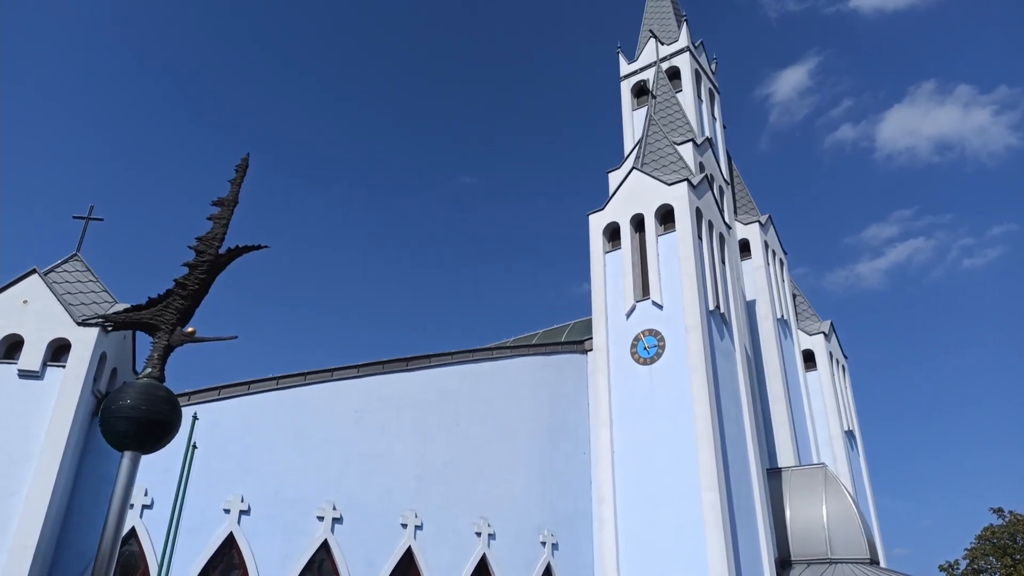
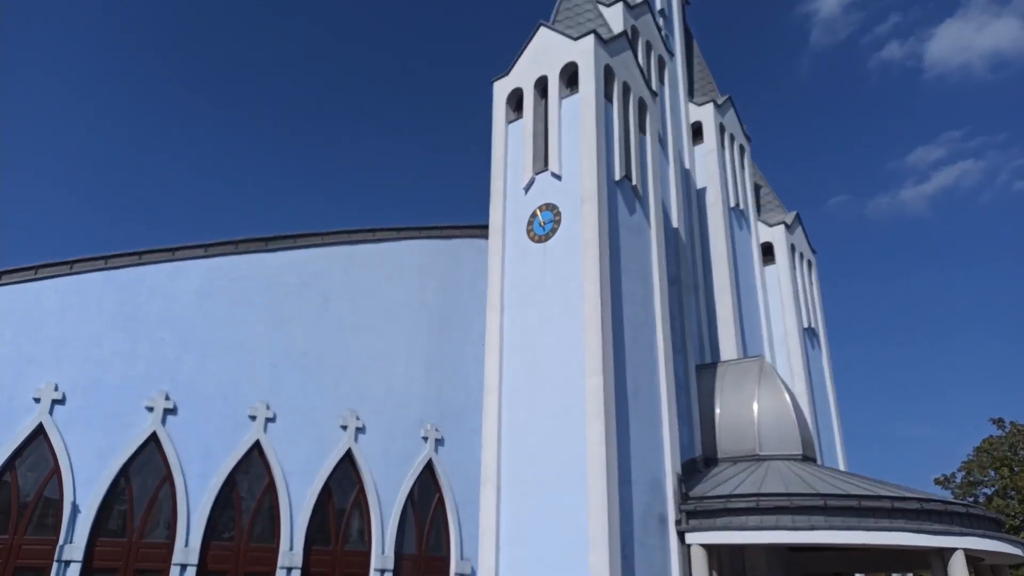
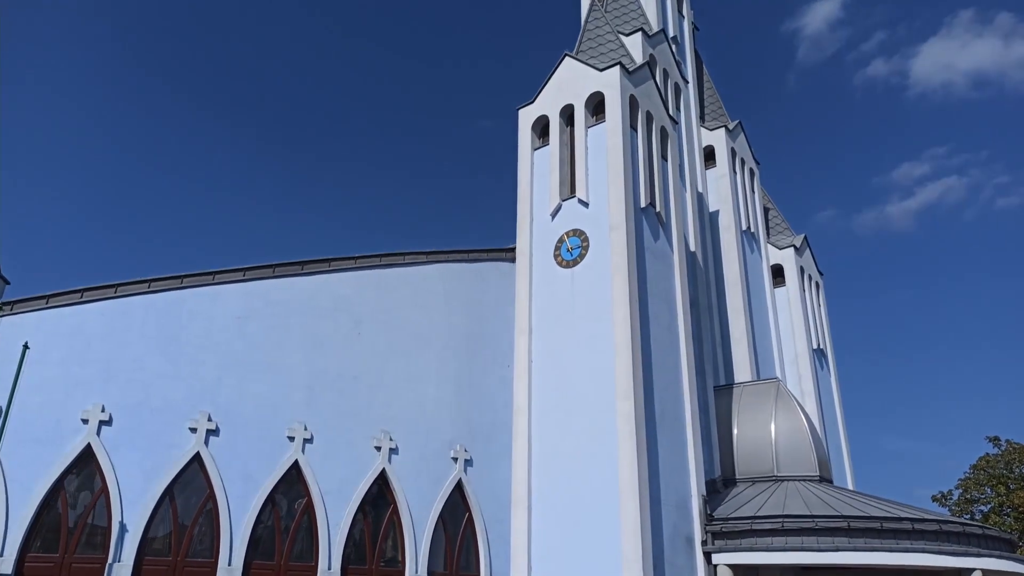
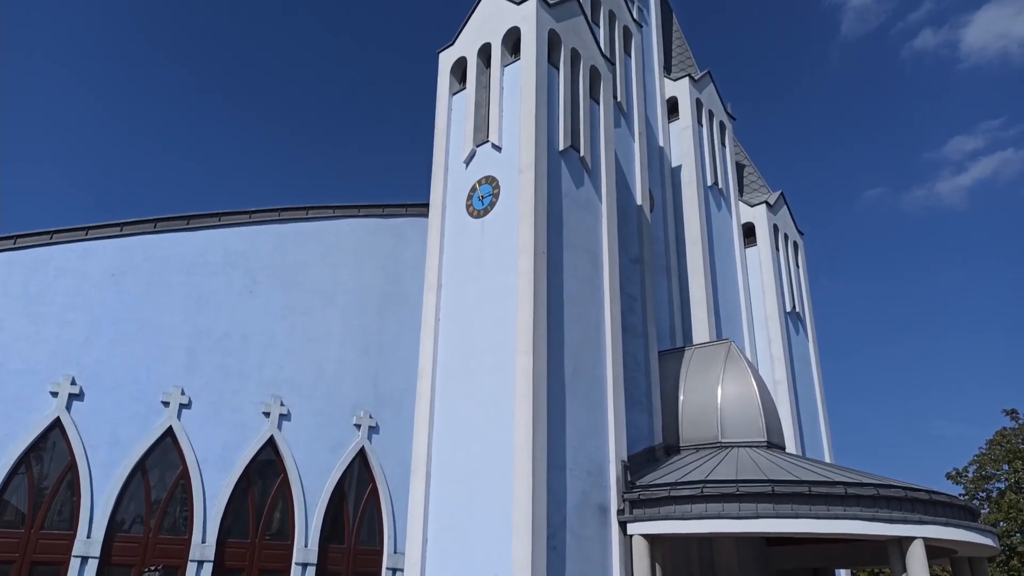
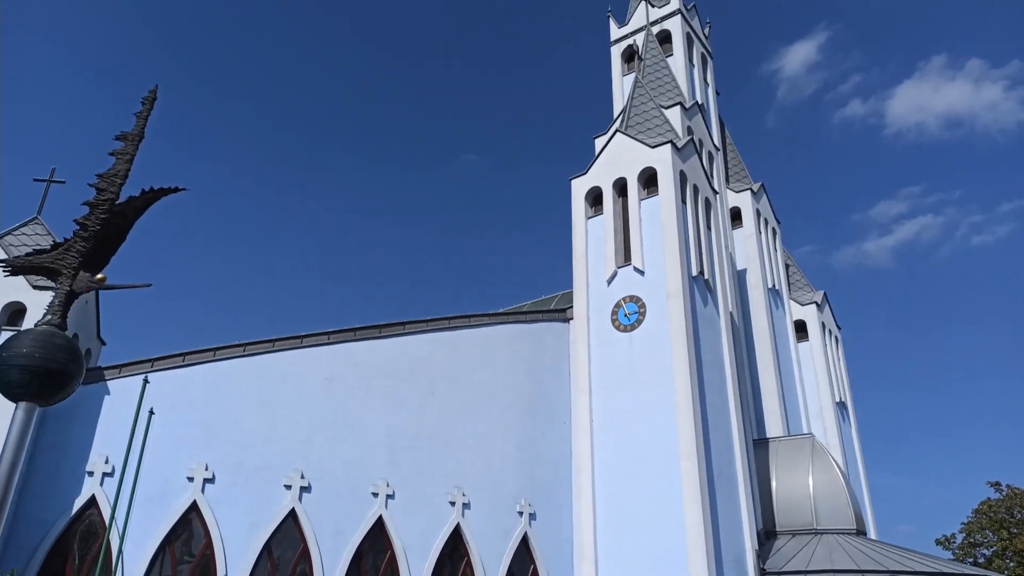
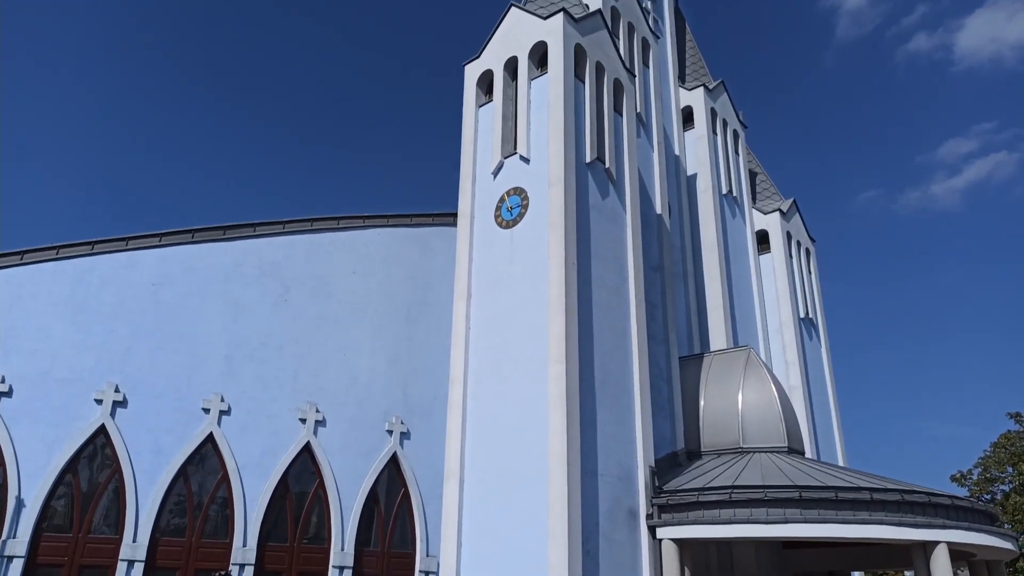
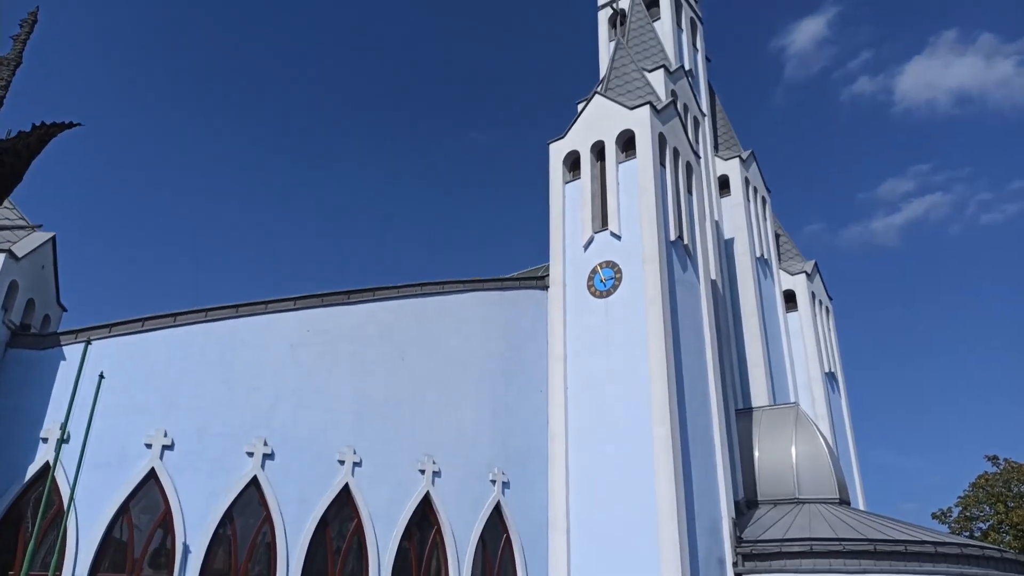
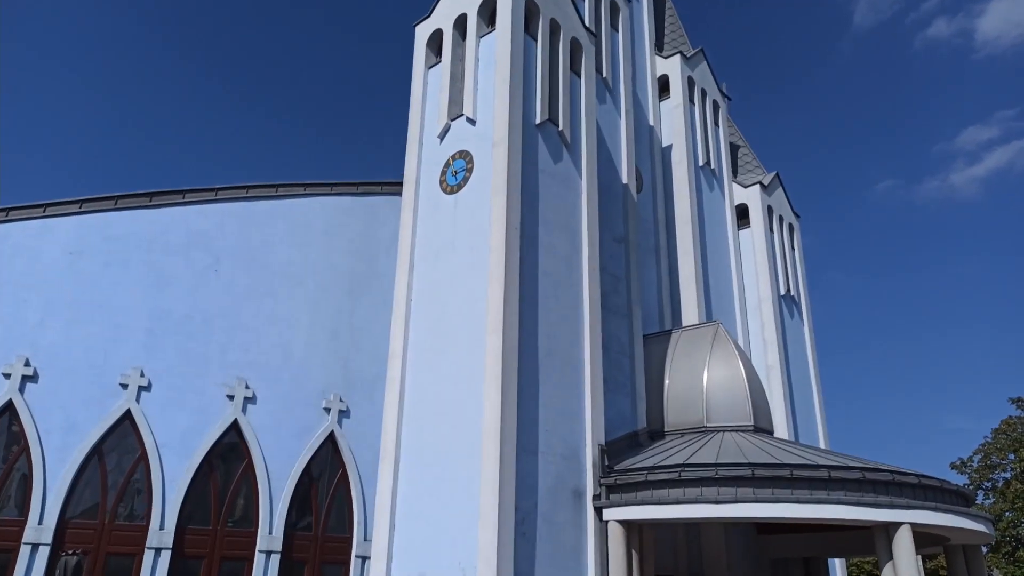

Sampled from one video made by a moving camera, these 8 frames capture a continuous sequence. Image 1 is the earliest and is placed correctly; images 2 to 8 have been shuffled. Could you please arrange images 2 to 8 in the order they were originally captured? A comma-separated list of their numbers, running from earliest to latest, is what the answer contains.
5, 7, 3, 2, 6, 4, 8
